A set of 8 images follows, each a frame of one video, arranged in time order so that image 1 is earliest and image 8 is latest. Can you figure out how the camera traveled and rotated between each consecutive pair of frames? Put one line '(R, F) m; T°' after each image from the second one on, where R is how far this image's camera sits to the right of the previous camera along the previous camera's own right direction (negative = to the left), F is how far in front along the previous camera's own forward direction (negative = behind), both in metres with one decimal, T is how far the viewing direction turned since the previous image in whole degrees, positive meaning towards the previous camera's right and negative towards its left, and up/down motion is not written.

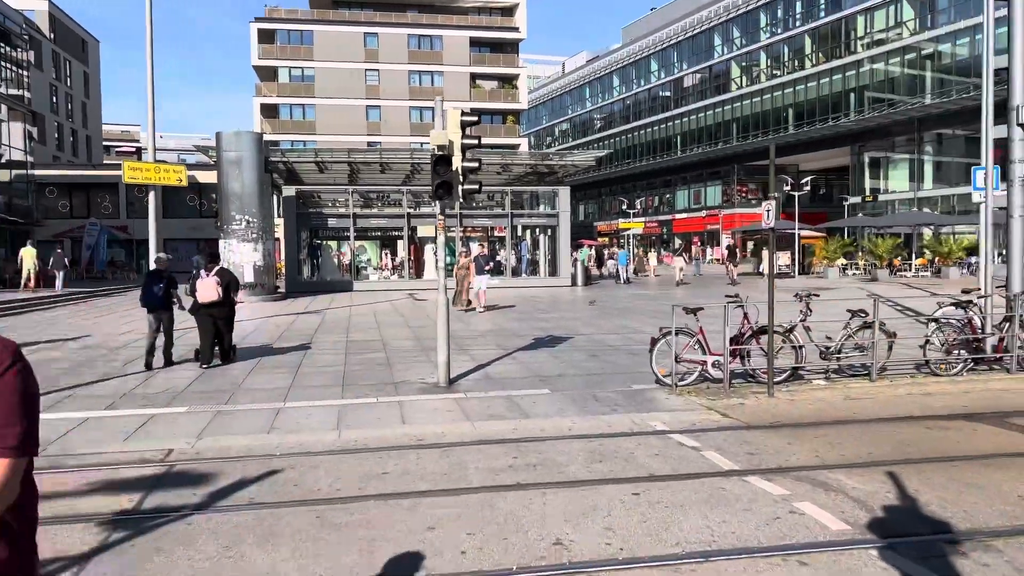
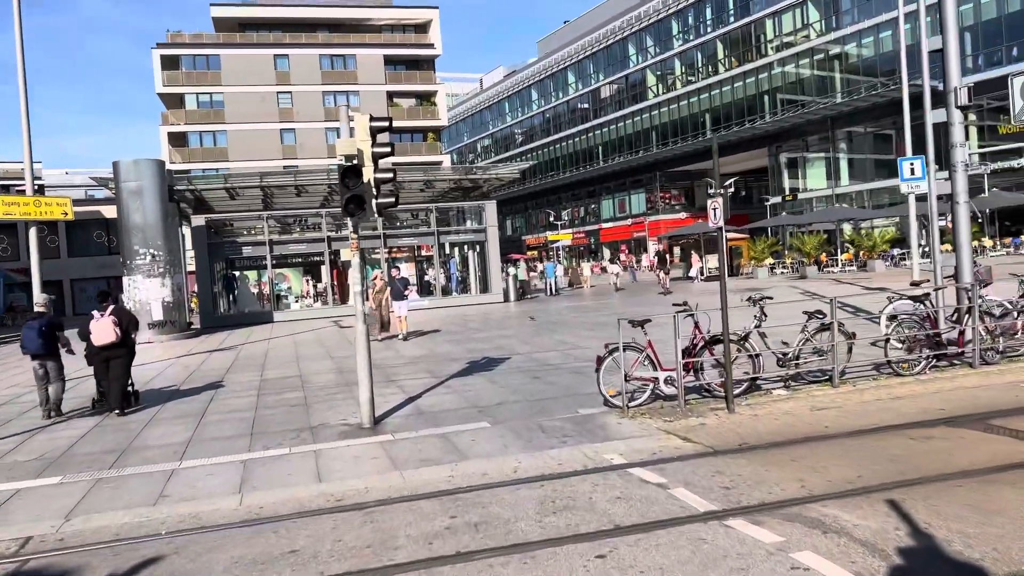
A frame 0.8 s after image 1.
(+0.1, +1.0) m; +5°
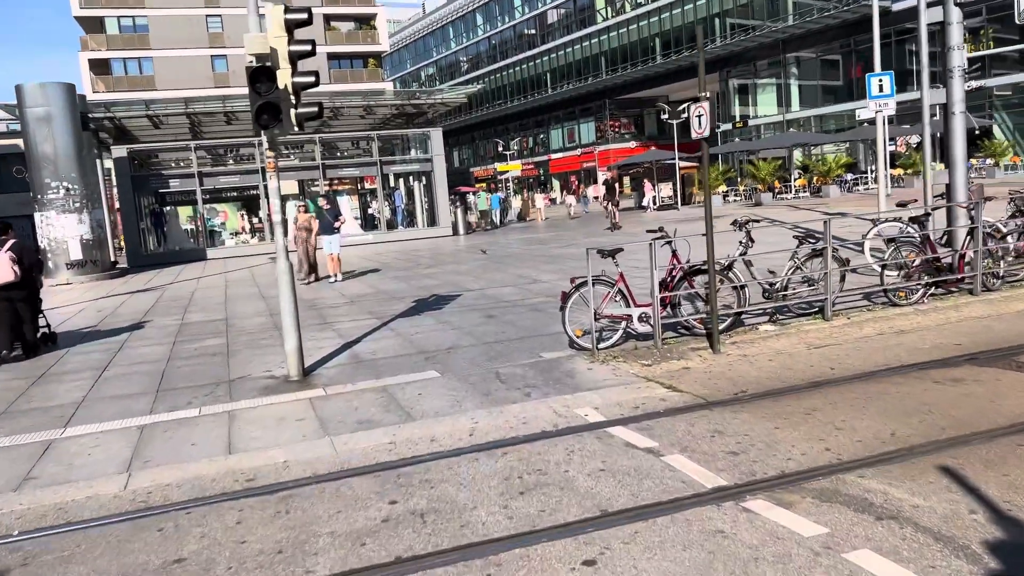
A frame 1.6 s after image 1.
(0.0, +1.2) m; +4°
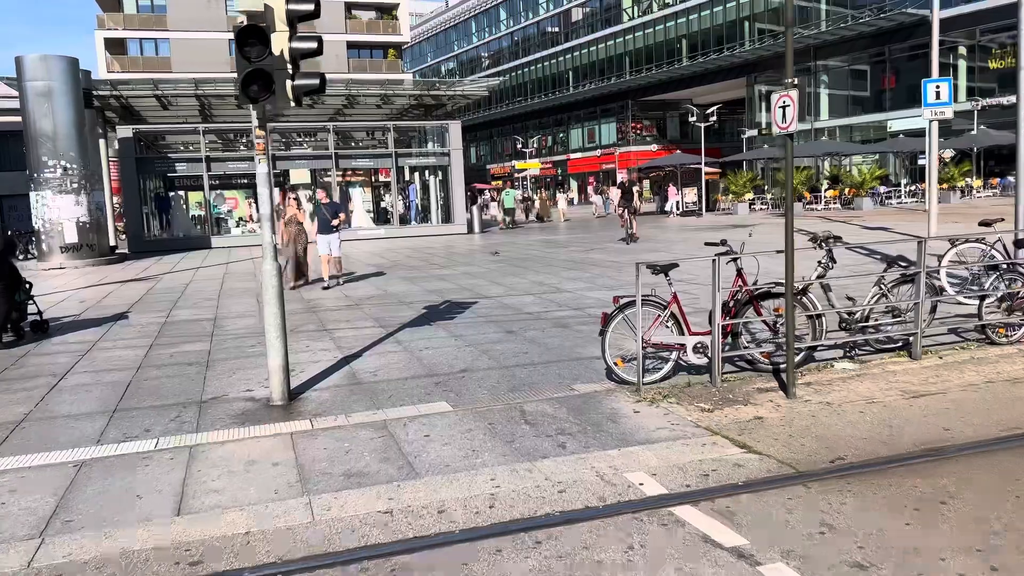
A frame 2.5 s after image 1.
(-0.2, +1.2) m; -1°
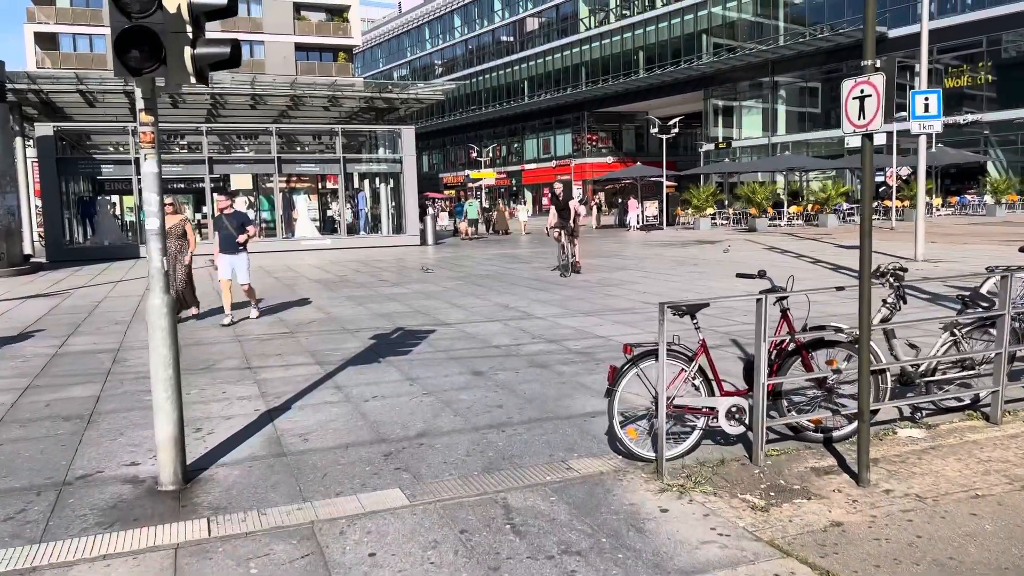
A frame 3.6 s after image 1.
(-0.2, +1.5) m; +4°
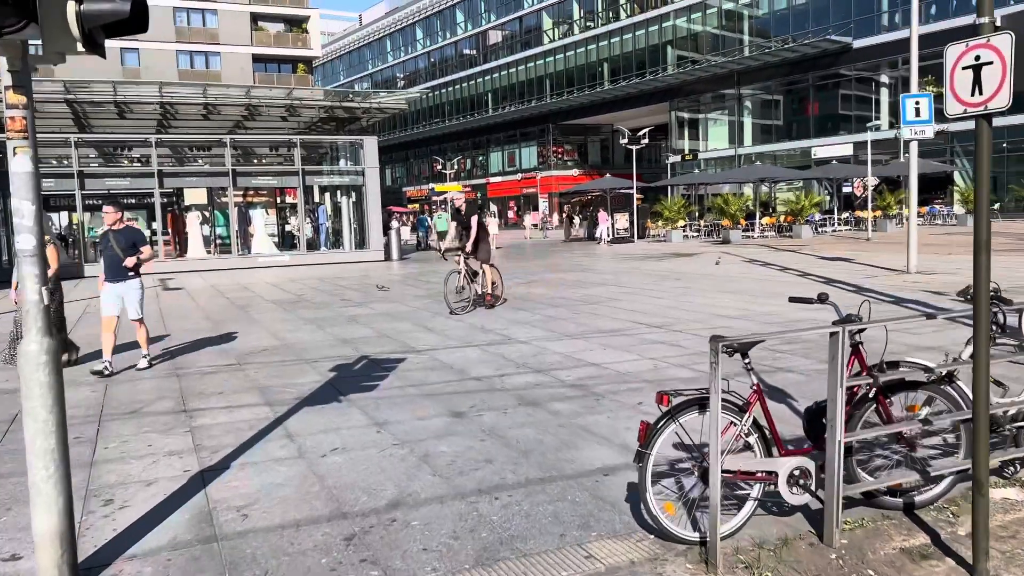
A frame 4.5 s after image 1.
(-0.2, +1.1) m; +3°
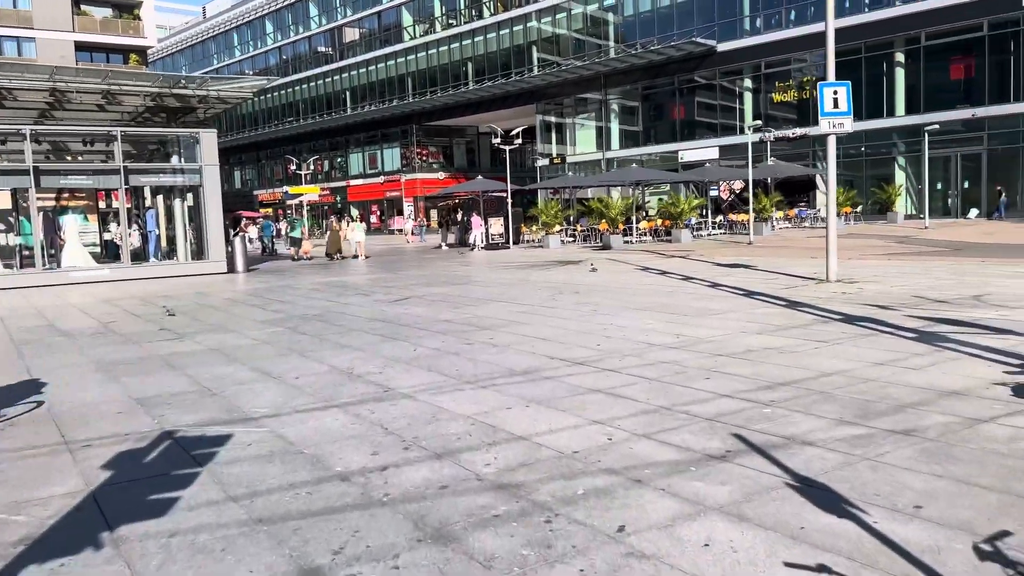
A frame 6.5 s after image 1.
(-0.1, +2.5) m; +10°
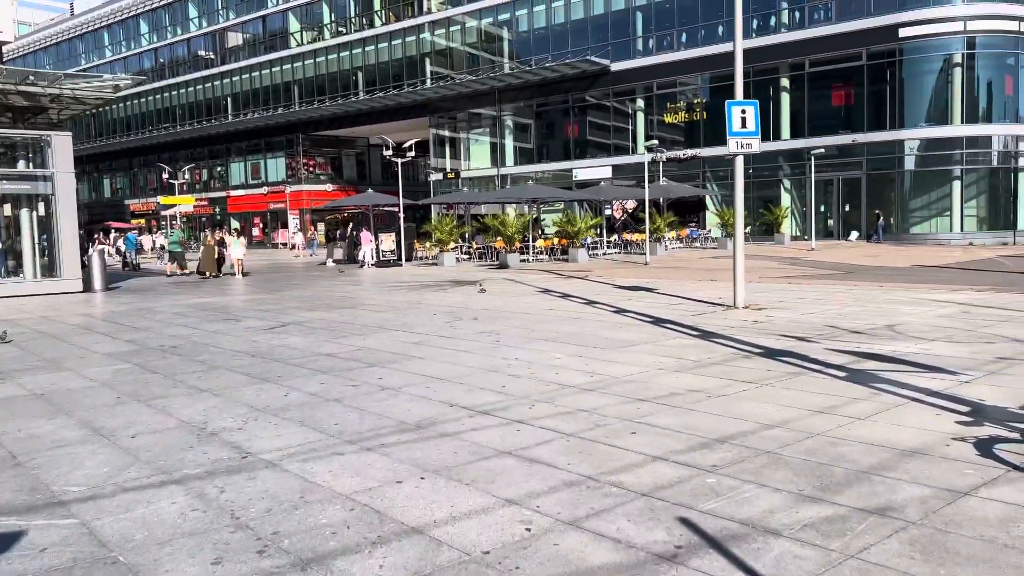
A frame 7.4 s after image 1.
(0.0, +1.1) m; +8°
